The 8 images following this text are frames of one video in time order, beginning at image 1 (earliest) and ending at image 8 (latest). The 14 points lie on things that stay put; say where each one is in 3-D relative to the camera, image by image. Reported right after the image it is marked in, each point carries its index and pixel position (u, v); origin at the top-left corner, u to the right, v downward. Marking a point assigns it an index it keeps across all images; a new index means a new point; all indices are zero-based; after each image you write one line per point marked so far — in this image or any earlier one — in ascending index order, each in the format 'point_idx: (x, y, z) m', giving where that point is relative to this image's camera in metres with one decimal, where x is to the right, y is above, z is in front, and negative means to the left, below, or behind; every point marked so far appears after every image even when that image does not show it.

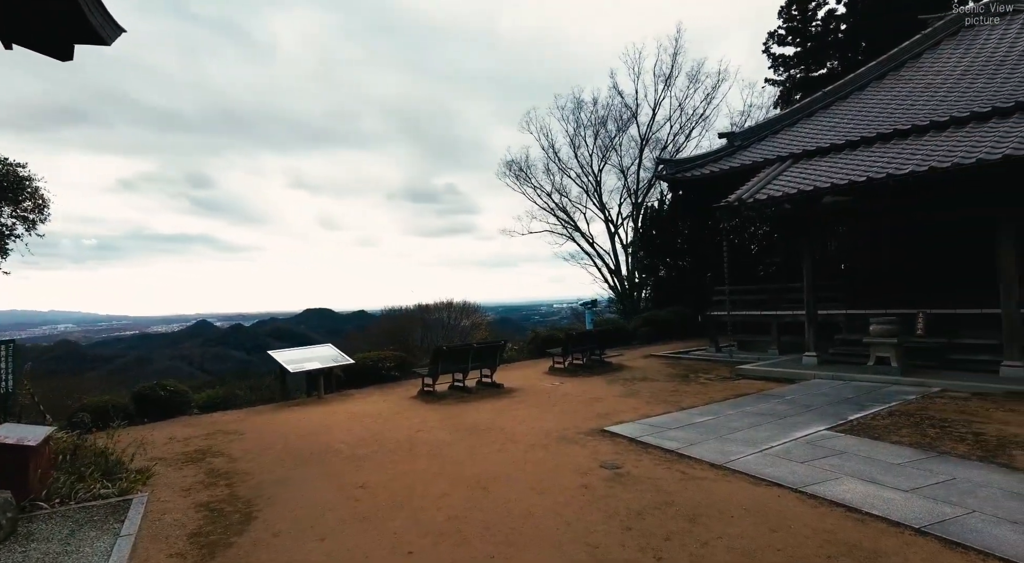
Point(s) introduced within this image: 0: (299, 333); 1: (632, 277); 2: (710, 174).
0: (-6.8, -1.7, +18.6) m
1: (+4.1, +0.1, +19.8) m
2: (+4.1, +2.2, +11.7) m
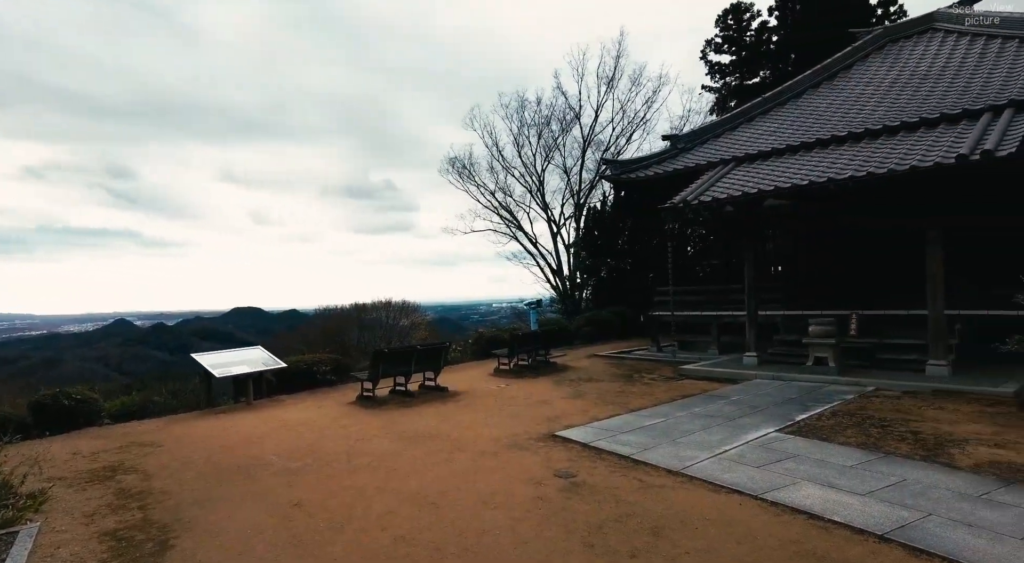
0: (-8.6, -1.6, +17.5) m
1: (+2.1, +0.1, +19.9) m
2: (+3.0, +2.2, +11.8) m
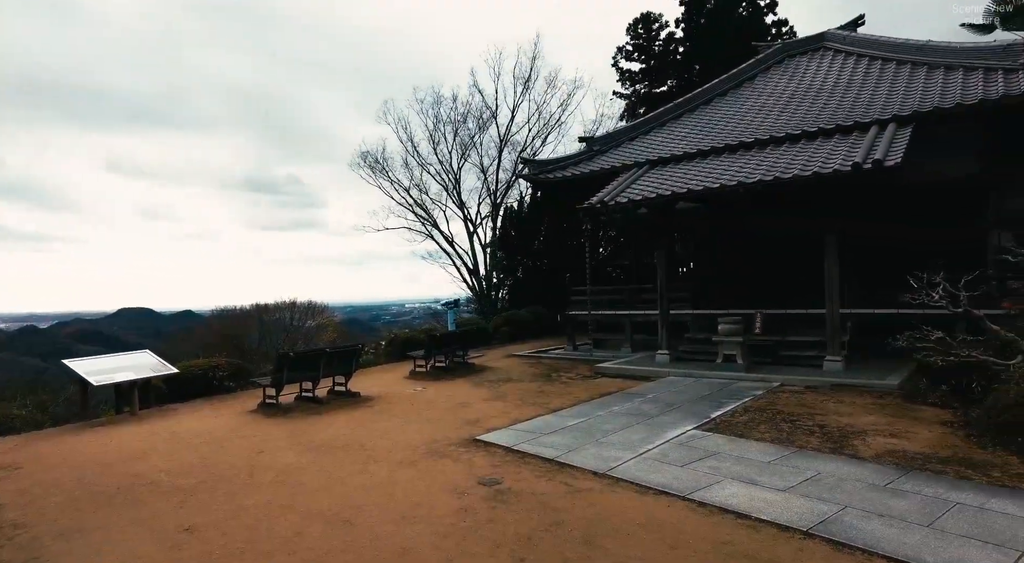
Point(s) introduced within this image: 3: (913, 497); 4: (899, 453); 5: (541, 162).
0: (-11.1, -1.5, +15.8) m
1: (-0.8, +0.1, +19.8) m
2: (+1.3, +2.2, +11.9) m
3: (+2.4, -1.3, +3.4) m
4: (+2.9, -1.3, +4.3) m
5: (+0.6, +2.6, +12.4) m
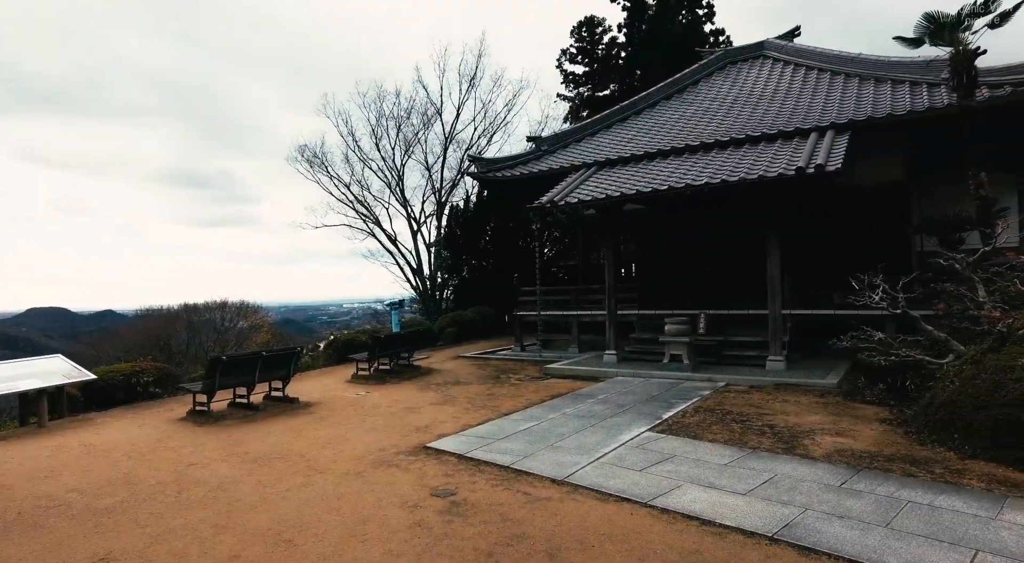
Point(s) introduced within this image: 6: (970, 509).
0: (-12.5, -1.5, +14.4) m
1: (-2.6, +0.1, +19.4) m
2: (+0.2, +2.2, +11.8) m
3: (+2.1, -1.3, +3.4) m
4: (+2.5, -1.3, +4.4) m
5: (-0.5, +2.6, +12.3) m
6: (+2.6, -1.3, +3.2) m
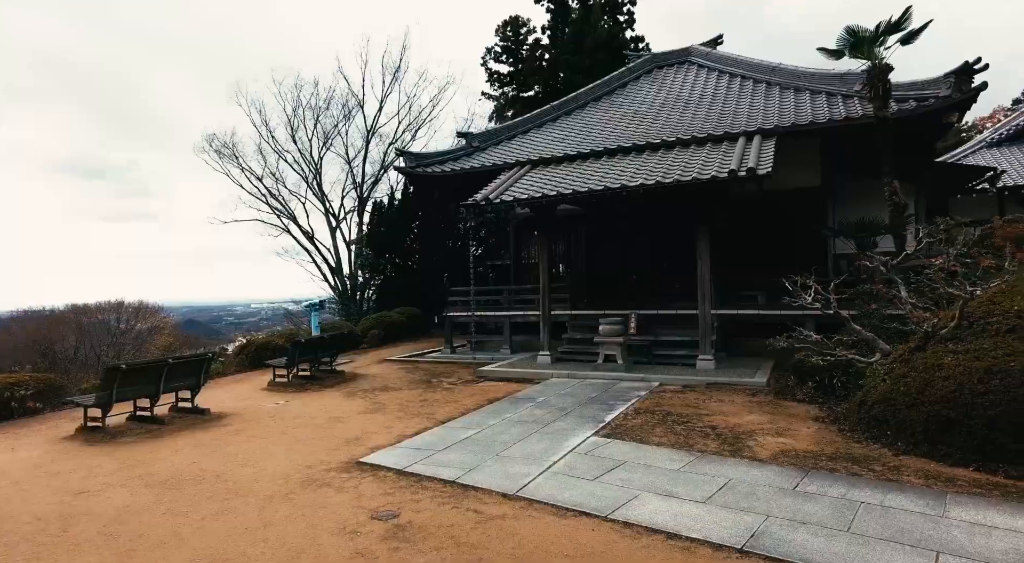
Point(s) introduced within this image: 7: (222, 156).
0: (-14.2, -1.5, +12.3) m
1: (-5.1, +0.1, +18.6) m
2: (-1.2, +2.2, +11.5) m
3: (+1.8, -1.3, +3.4) m
4: (+2.1, -1.3, +4.4) m
5: (-2.0, +2.6, +11.8) m
6: (+2.3, -1.3, +3.3) m
7: (-9.3, +4.1, +18.4) m
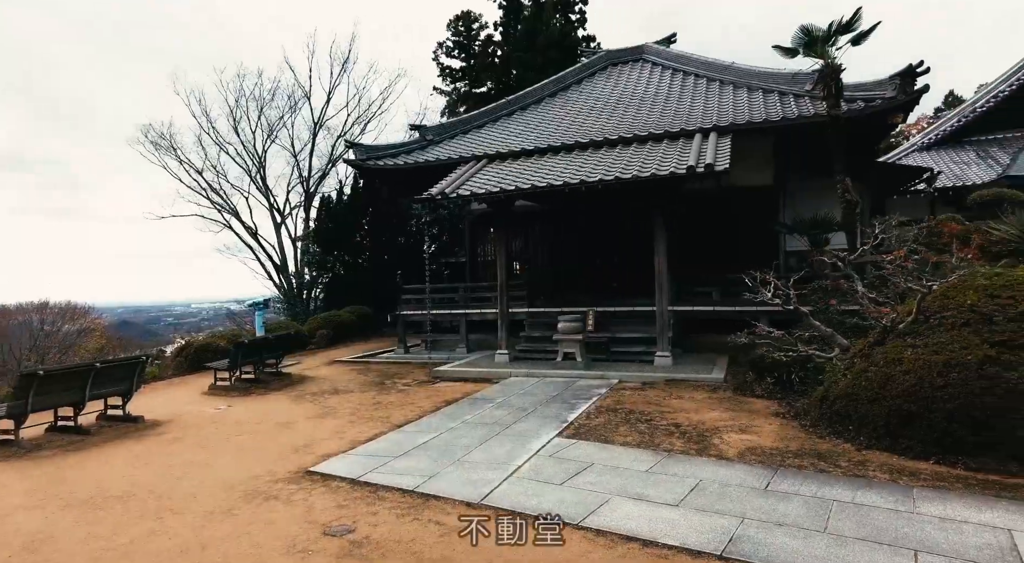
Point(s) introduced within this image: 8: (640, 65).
0: (-15.0, -1.4, +10.9) m
1: (-6.5, +0.2, +17.9) m
2: (-2.1, +2.2, +11.1) m
3: (+1.7, -1.3, +3.3) m
4: (+1.9, -1.3, +4.4) m
5: (-2.9, +2.7, +11.4) m
6: (+2.1, -1.3, +3.2) m
7: (-10.7, +4.1, +17.3) m
8: (+2.9, +5.0, +13.2) m
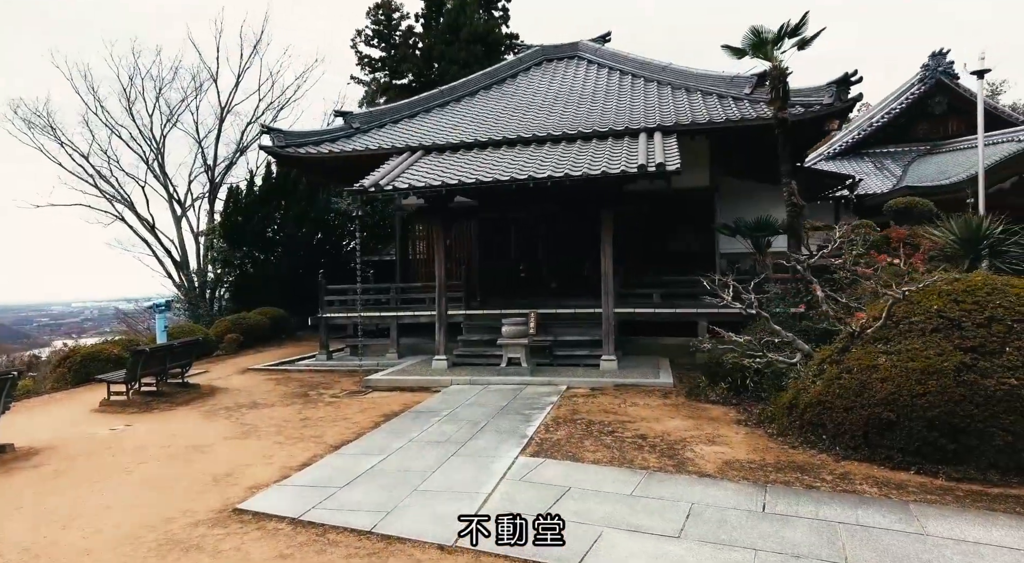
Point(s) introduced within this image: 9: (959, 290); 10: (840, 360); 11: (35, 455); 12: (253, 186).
0: (-16.0, -1.4, +8.1) m
1: (-8.6, +0.3, +16.4) m
2: (-3.2, +2.2, +10.2) m
3: (+1.6, -1.3, +3.1) m
4: (+1.6, -1.3, +4.2) m
5: (-4.1, +2.7, +10.4) m
6: (+2.0, -1.3, +3.1) m
7: (-12.7, +4.2, +15.1) m
8: (+1.4, +4.9, +13.0) m
9: (+3.4, -0.1, +4.4) m
10: (+2.6, -0.6, +4.6) m
11: (-4.5, -1.6, +5.4) m
12: (-7.1, +2.6, +15.8) m
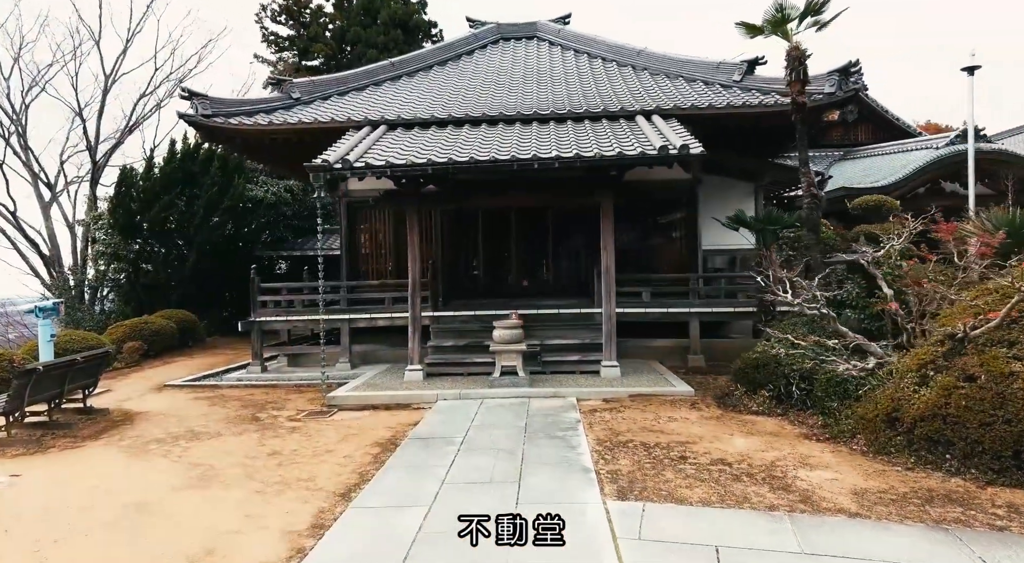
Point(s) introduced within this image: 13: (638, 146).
0: (-15.9, -1.4, +4.4) m
1: (-10.0, +0.3, +13.7) m
2: (-3.6, +2.3, +8.6) m
3: (+2.3, -1.3, +2.4) m
4: (+2.2, -1.3, +3.5) m
5: (-4.5, +2.7, +8.7) m
6: (+2.8, -1.3, +2.5) m
7: (-13.7, +4.2, +11.8) m
8: (+0.5, +5.0, +12.2) m
9: (+3.9, 0.0, +4.0) m
10: (+3.1, -0.6, +4.0) m
11: (-4.1, -1.6, +3.7) m
12: (-8.4, +2.7, +13.5) m
13: (+1.5, +1.6, +6.9) m
